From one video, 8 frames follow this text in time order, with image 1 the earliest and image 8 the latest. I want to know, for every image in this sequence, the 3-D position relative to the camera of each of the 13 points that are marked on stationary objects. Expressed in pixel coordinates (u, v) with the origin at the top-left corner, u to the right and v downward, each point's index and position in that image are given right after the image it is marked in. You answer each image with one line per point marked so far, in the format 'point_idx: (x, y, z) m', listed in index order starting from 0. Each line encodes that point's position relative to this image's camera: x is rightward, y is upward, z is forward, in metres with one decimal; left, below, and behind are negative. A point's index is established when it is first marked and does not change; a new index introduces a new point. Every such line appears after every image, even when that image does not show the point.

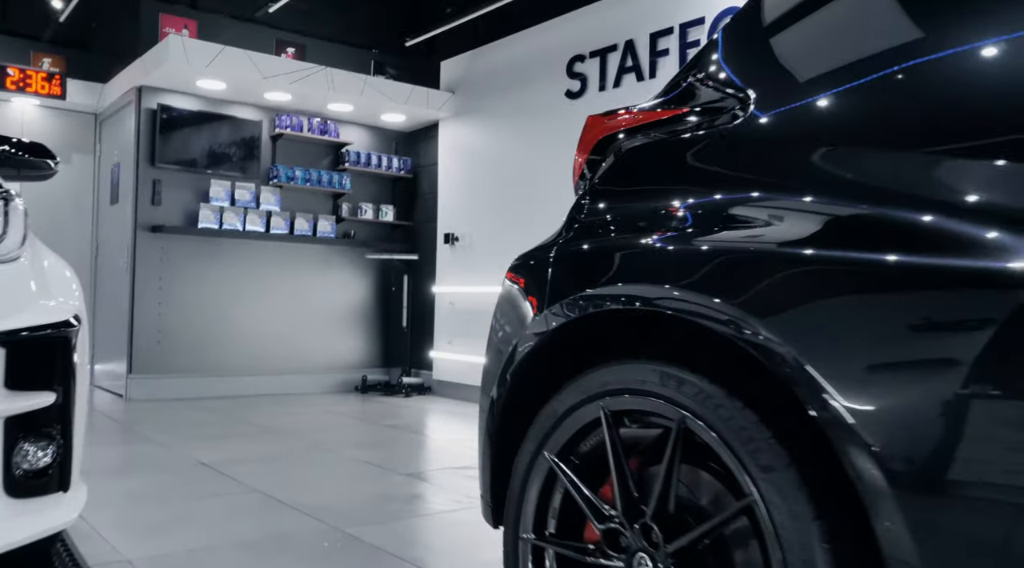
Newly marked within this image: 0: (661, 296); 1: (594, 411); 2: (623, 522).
0: (+0.2, 0.0, +1.1) m
1: (+0.1, -0.2, +1.2) m
2: (+0.2, -0.3, +1.2) m
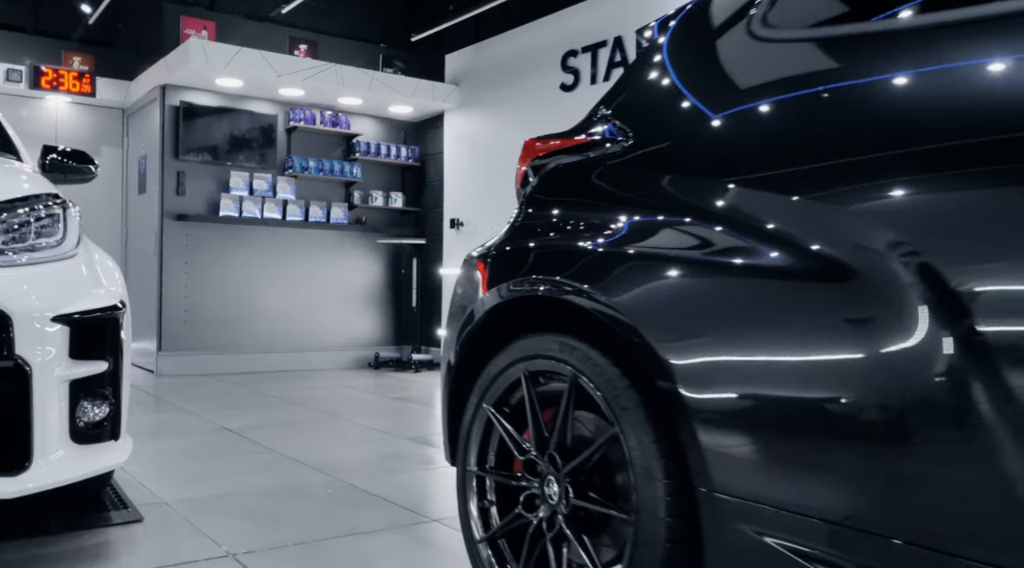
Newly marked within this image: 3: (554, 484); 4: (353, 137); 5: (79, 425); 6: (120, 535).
0: (+0.1, 0.0, +1.5) m
1: (0.0, -0.2, +1.6) m
2: (0.0, -0.3, +1.6) m
3: (+0.1, -0.4, +1.5) m
4: (-1.5, +1.4, +7.7) m
5: (-1.1, -0.4, +2.1) m
6: (-1.1, -0.7, +2.3) m
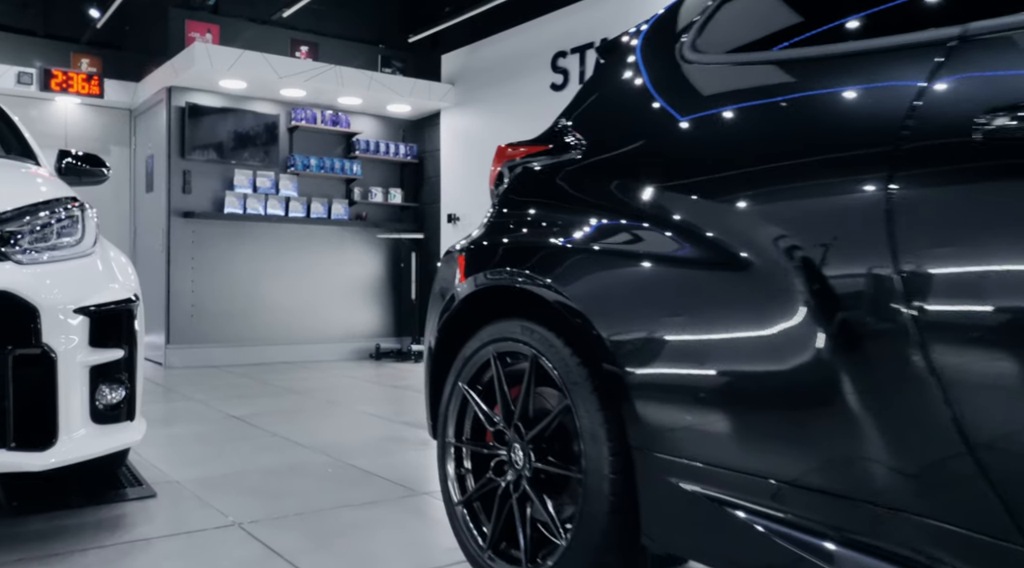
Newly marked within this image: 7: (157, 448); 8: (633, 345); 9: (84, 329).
0: (+0.1, 0.0, +1.7) m
1: (-0.1, -0.1, +1.8) m
2: (0.0, -0.3, +1.8) m
3: (0.0, -0.3, +1.7) m
4: (-1.5, +1.4, +7.9) m
5: (-1.1, -0.3, +2.3) m
6: (-1.1, -0.7, +2.5) m
7: (-1.5, -0.7, +3.4) m
8: (+0.2, -0.1, +1.5) m
9: (-1.1, -0.1, +2.2) m
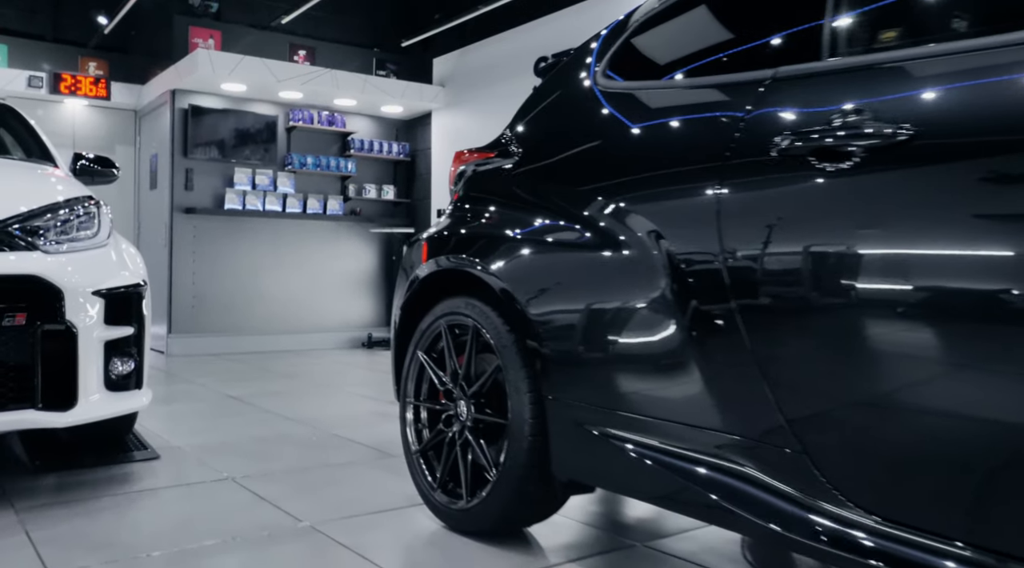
0: (-0.1, 0.0, +2.0) m
1: (-0.2, -0.1, +2.2) m
2: (-0.2, -0.3, +2.1) m
3: (-0.1, -0.3, +2.1) m
4: (-1.6, +1.5, +8.2) m
5: (-1.3, -0.3, +2.7) m
6: (-1.3, -0.6, +2.9) m
7: (-1.6, -0.6, +3.8) m
8: (+0.1, -0.1, +1.9) m
9: (-1.3, -0.1, +2.6) m
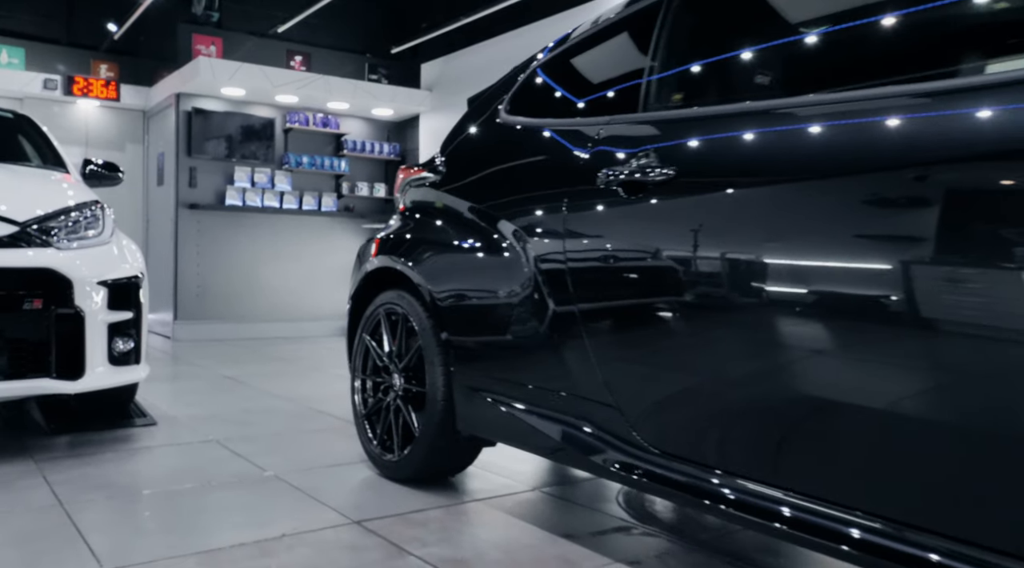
0: (-0.3, +0.1, +2.5) m
1: (-0.4, -0.1, +2.7) m
2: (-0.4, -0.2, +2.6) m
3: (-0.4, -0.3, +2.6) m
4: (-1.8, +1.6, +8.7) m
5: (-1.5, -0.3, +3.2) m
6: (-1.5, -0.6, +3.4) m
7: (-1.8, -0.6, +4.3) m
8: (-0.2, -0.1, +2.4) m
9: (-1.5, 0.0, +3.0) m
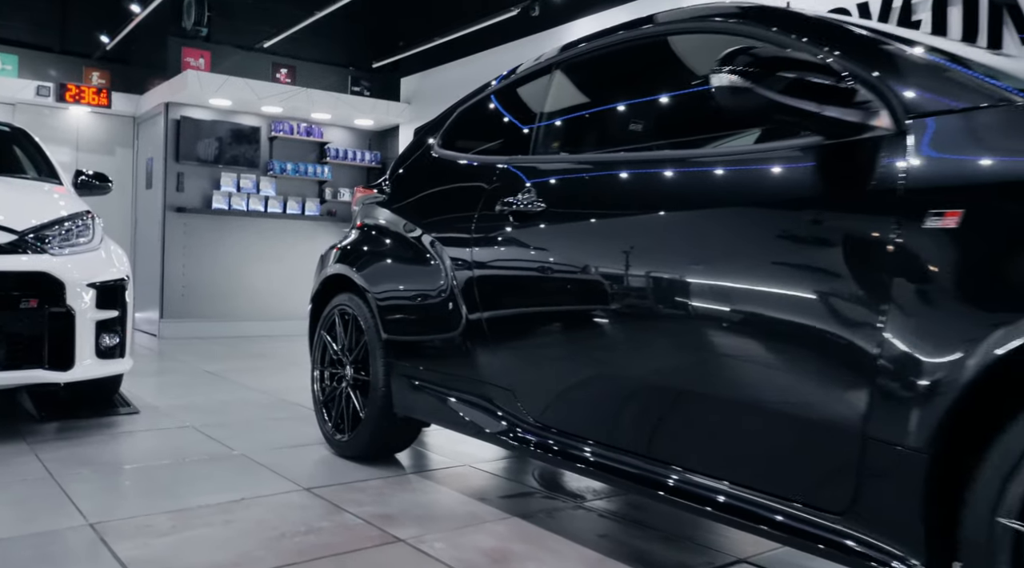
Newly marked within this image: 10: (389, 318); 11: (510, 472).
0: (-0.5, 0.0, +2.9) m
1: (-0.7, -0.1, +3.1) m
2: (-0.6, -0.3, +3.0) m
3: (-0.6, -0.3, +3.0) m
4: (-2.1, +1.6, +9.1) m
5: (-1.7, -0.3, +3.5) m
6: (-1.7, -0.6, +3.7) m
7: (-2.1, -0.6, +4.6) m
8: (-0.4, -0.1, +2.7) m
9: (-1.7, 0.0, +3.4) m
10: (-0.4, -0.1, +2.7) m
11: (0.0, -0.7, +3.0) m
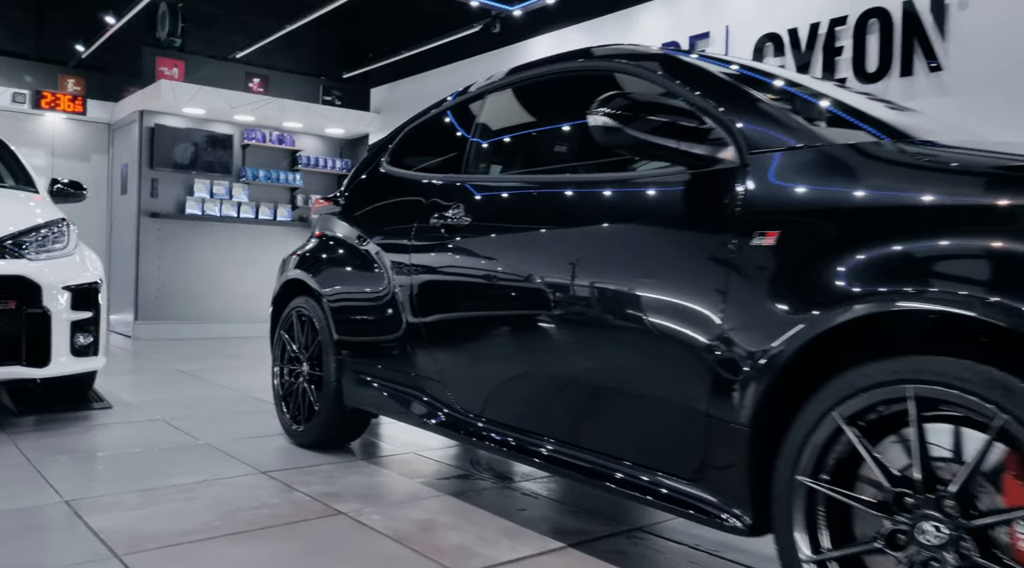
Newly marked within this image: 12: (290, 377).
0: (-0.8, 0.0, +3.2) m
1: (-0.9, -0.1, +3.3) m
2: (-0.9, -0.3, +3.3) m
3: (-0.8, -0.3, +3.2) m
4: (-2.4, +1.5, +9.3) m
5: (-2.0, -0.3, +3.8) m
6: (-2.0, -0.6, +4.0) m
7: (-2.3, -0.6, +4.9) m
8: (-0.6, -0.1, +3.0) m
9: (-2.0, -0.1, +3.7) m
10: (-0.6, -0.1, +3.0) m
11: (-0.2, -0.7, +3.3) m
12: (-0.9, -0.4, +3.3) m
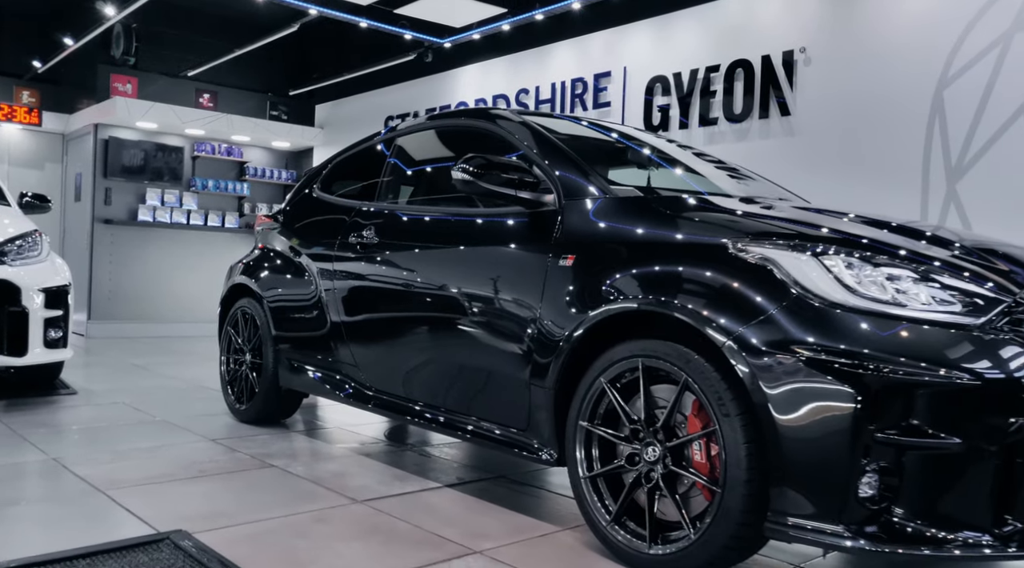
0: (-1.2, 0.0, +3.9) m
1: (-1.3, -0.1, +4.0) m
2: (-1.3, -0.3, +4.0) m
3: (-1.3, -0.3, +3.9) m
4: (-3.2, +1.5, +9.9) m
5: (-2.5, -0.3, +4.4) m
6: (-2.5, -0.6, +4.6) m
7: (-2.9, -0.6, +5.5) m
8: (-1.1, -0.1, +3.7) m
9: (-2.4, -0.1, +4.3) m
10: (-1.1, -0.1, +3.7) m
11: (-0.7, -0.7, +4.0) m
12: (-1.3, -0.4, +4.0) m
